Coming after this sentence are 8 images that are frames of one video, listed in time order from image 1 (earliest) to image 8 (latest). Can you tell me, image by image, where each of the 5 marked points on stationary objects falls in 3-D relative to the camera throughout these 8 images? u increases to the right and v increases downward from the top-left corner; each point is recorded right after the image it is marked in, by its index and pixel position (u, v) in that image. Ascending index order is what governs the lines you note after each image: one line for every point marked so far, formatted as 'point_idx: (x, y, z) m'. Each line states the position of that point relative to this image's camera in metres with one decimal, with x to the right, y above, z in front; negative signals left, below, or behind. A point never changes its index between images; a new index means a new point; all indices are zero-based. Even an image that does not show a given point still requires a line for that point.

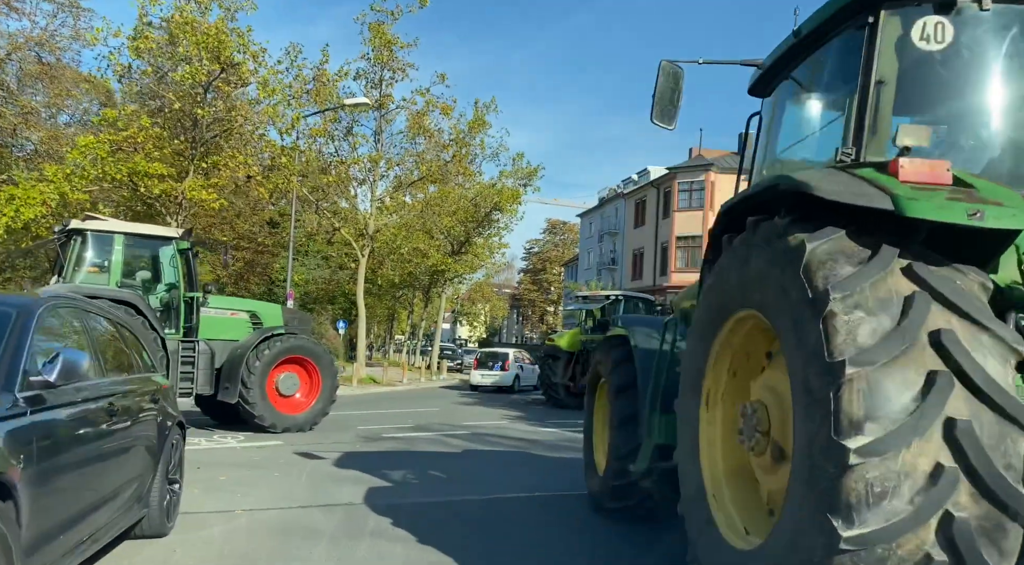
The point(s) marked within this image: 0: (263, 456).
0: (-2.9, -2.0, +9.2) m
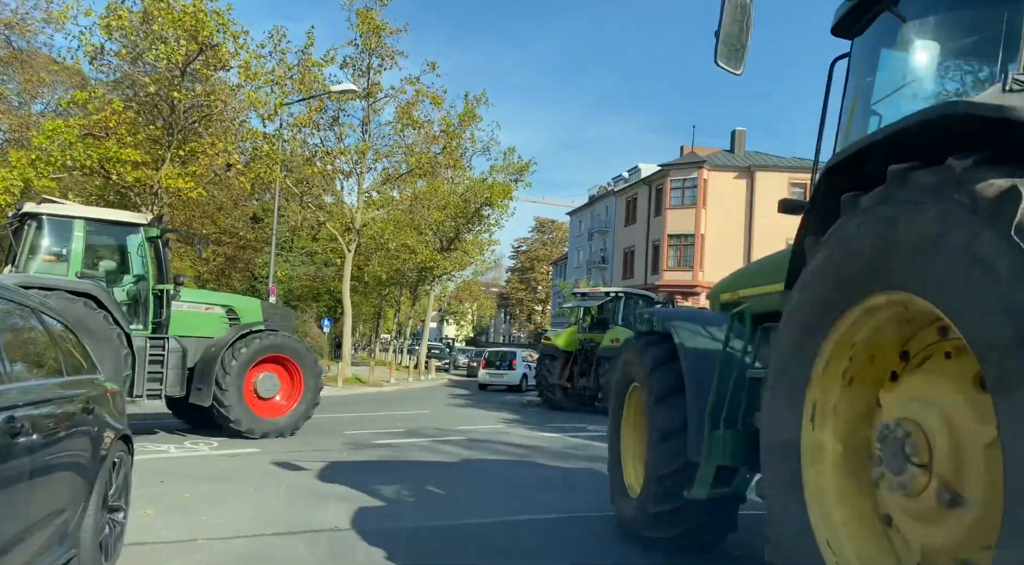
0: (-2.9, -1.9, +8.3) m
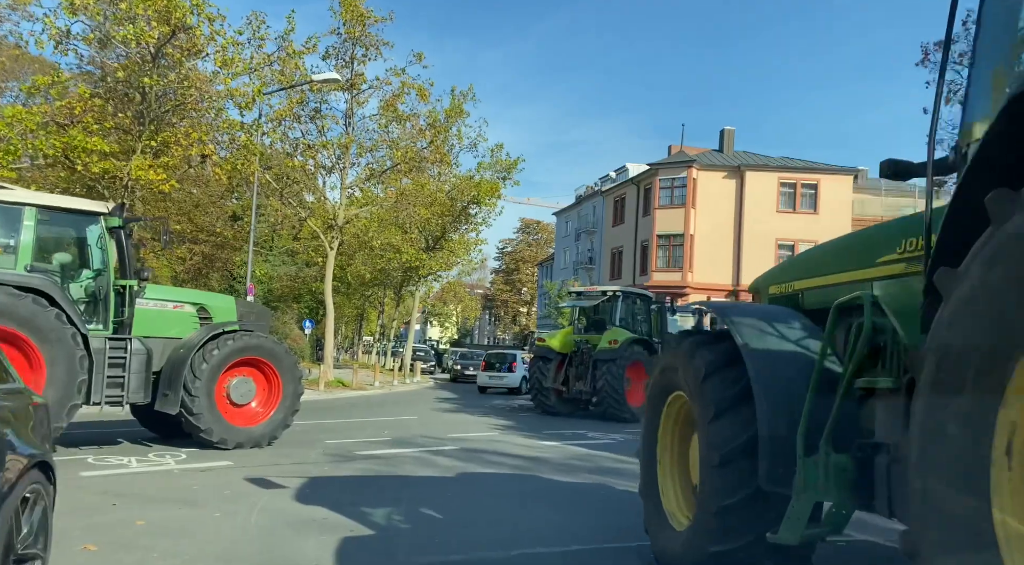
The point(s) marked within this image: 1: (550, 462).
0: (-2.8, -1.9, +7.3) m
1: (+0.4, -2.1, +9.2) m
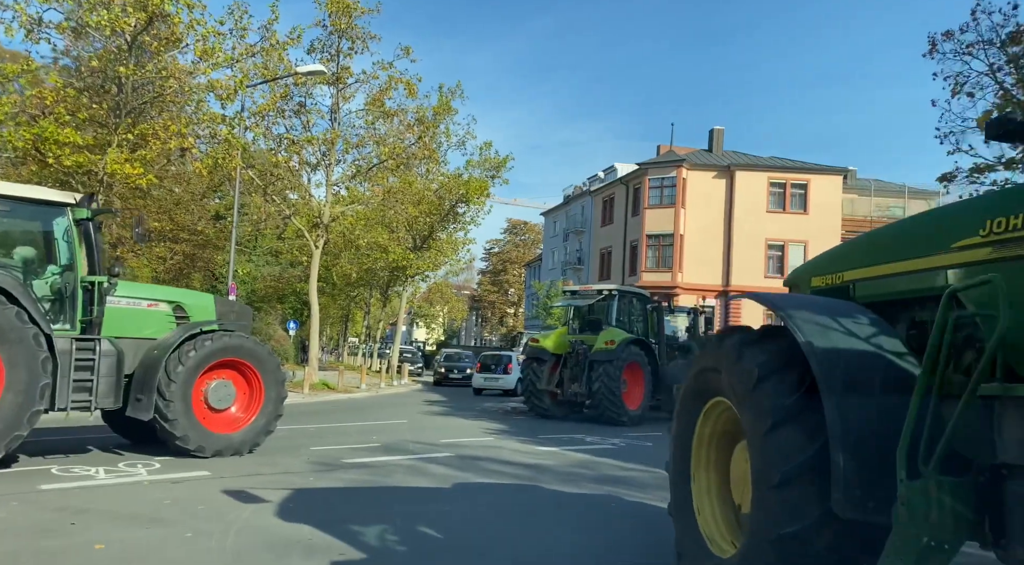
0: (-2.8, -1.8, +6.7) m
1: (+0.4, -2.1, +8.7) m
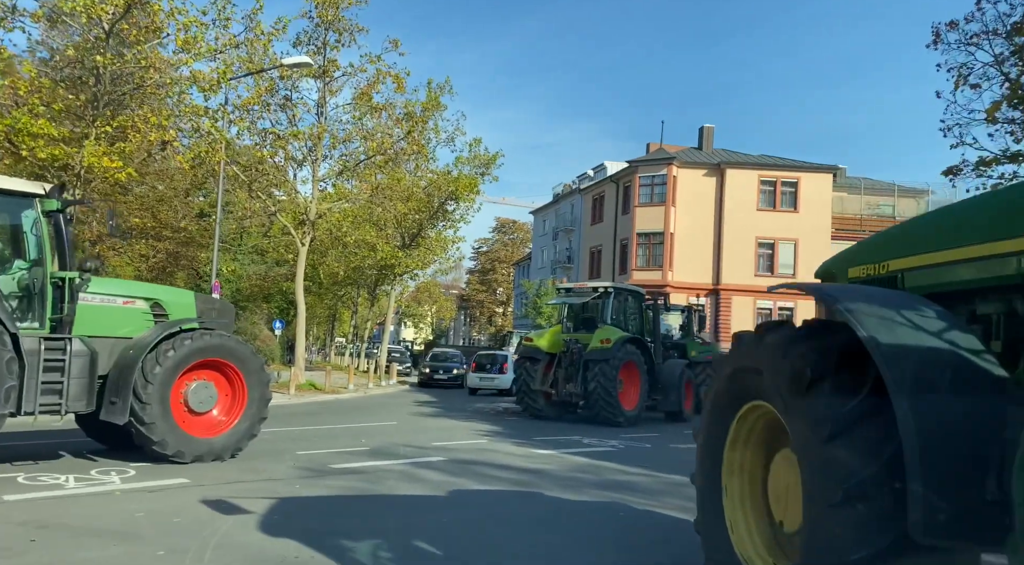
0: (-2.8, -1.8, +6.2) m
1: (+0.4, -2.0, +8.2) m
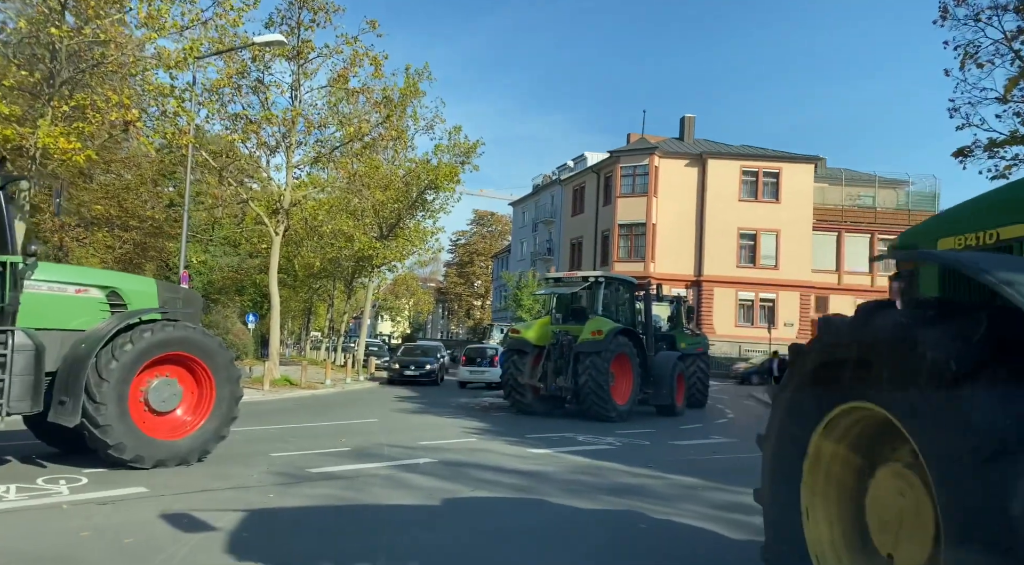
0: (-2.8, -1.6, +5.4) m
1: (+0.4, -1.9, +7.5) m
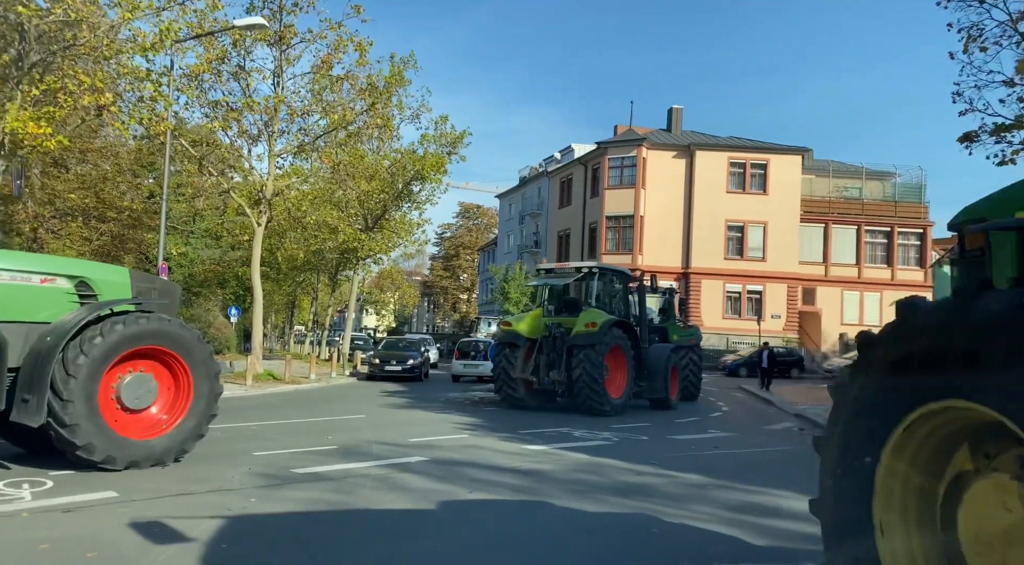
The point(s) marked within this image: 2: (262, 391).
0: (-2.8, -1.6, +4.9) m
1: (+0.4, -1.8, +7.1) m
2: (-6.1, -2.6, +19.2) m
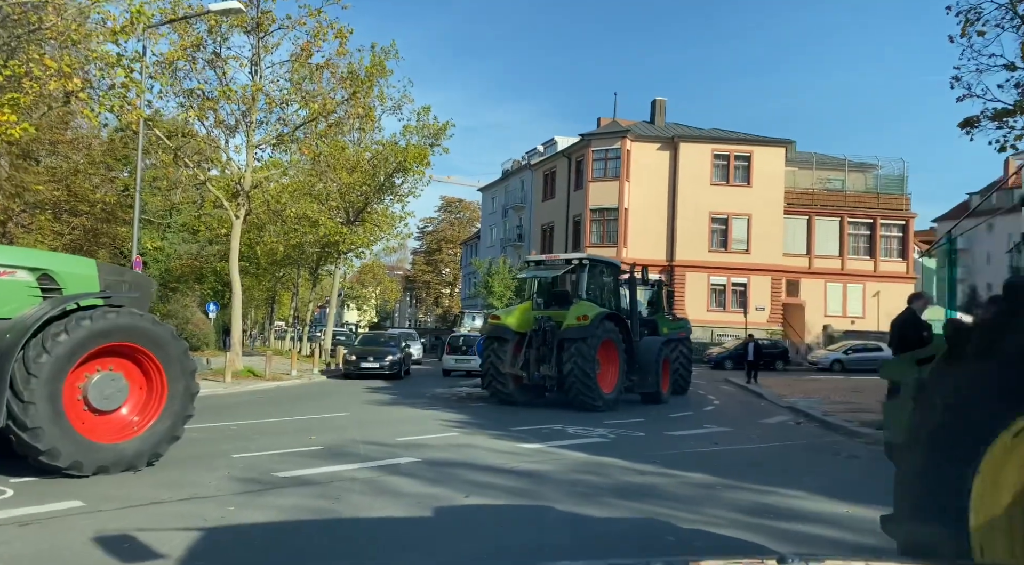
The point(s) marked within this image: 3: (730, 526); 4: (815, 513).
0: (-2.7, -1.5, +4.4) m
1: (+0.3, -1.7, +6.7) m
2: (-6.4, -2.5, +18.6) m
3: (+1.5, -1.7, +5.5) m
4: (+2.3, -1.8, +6.1) m
